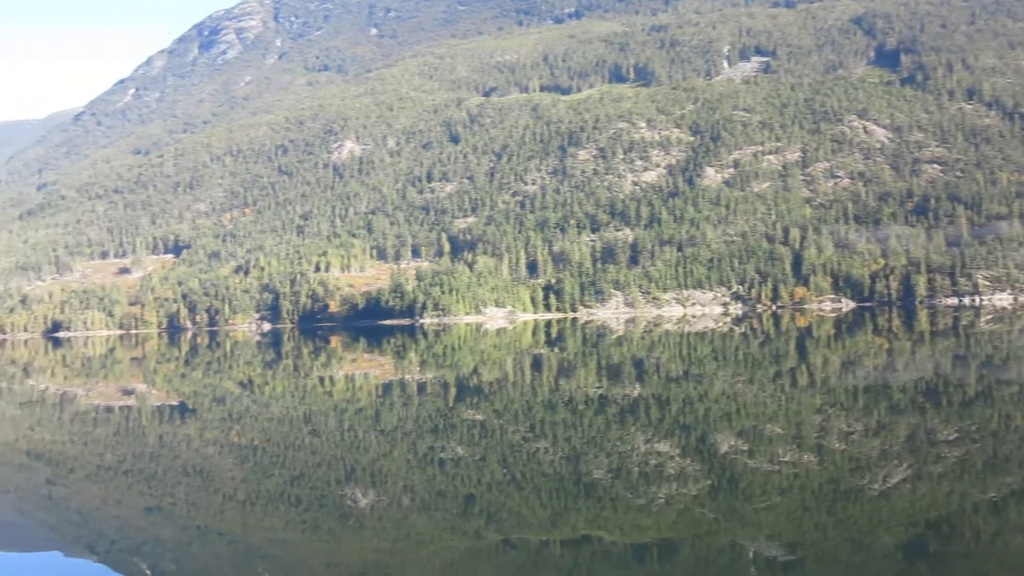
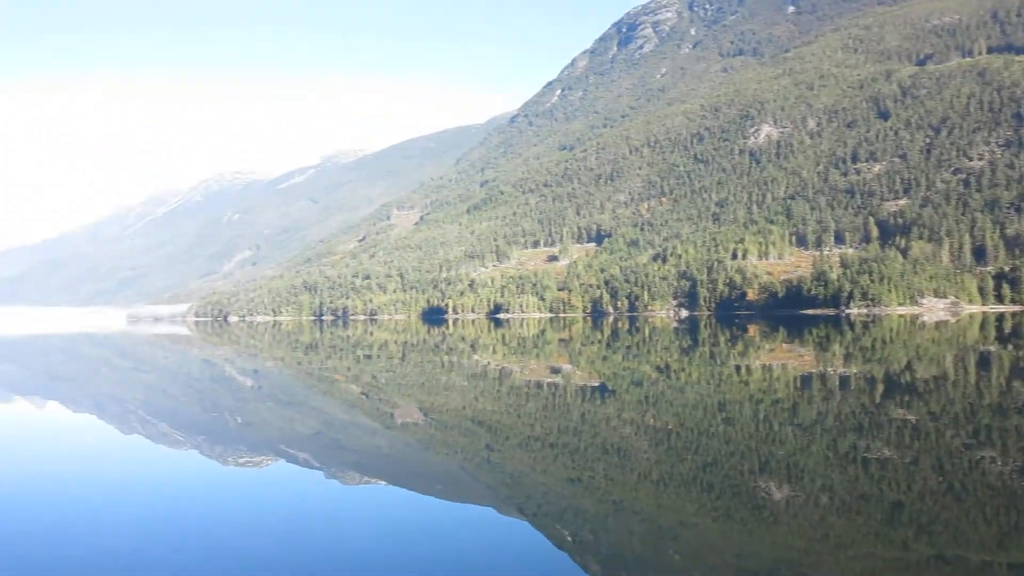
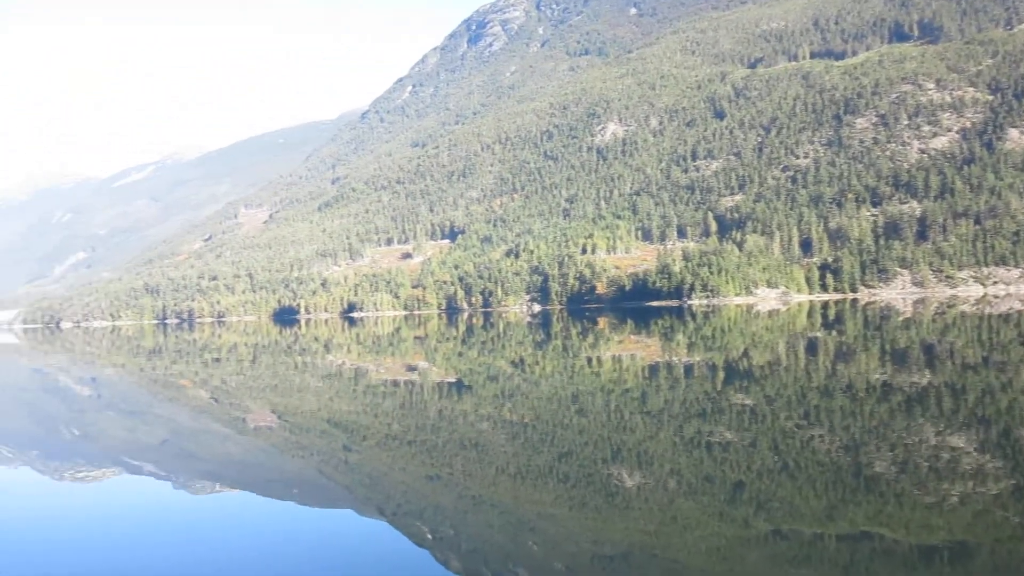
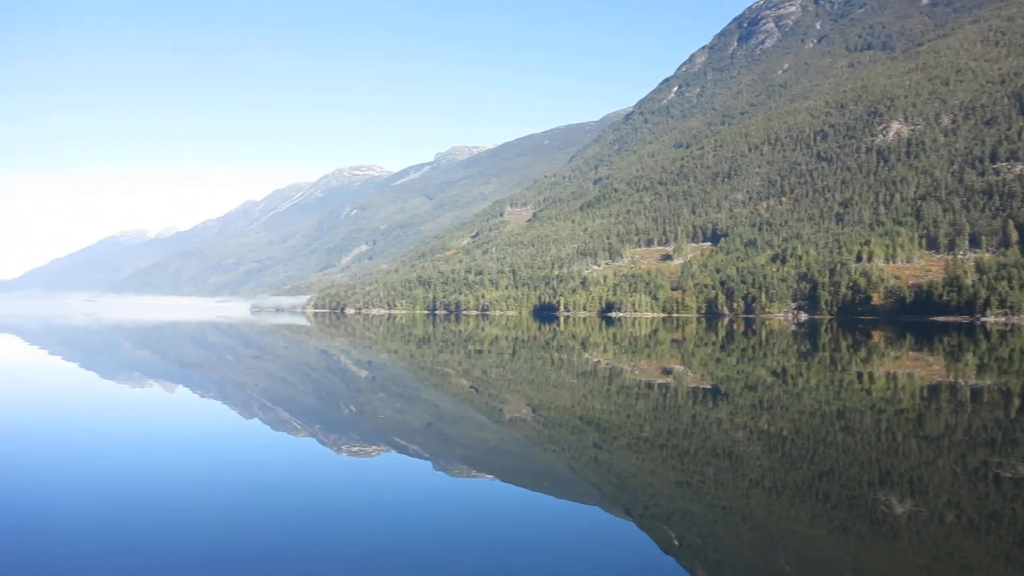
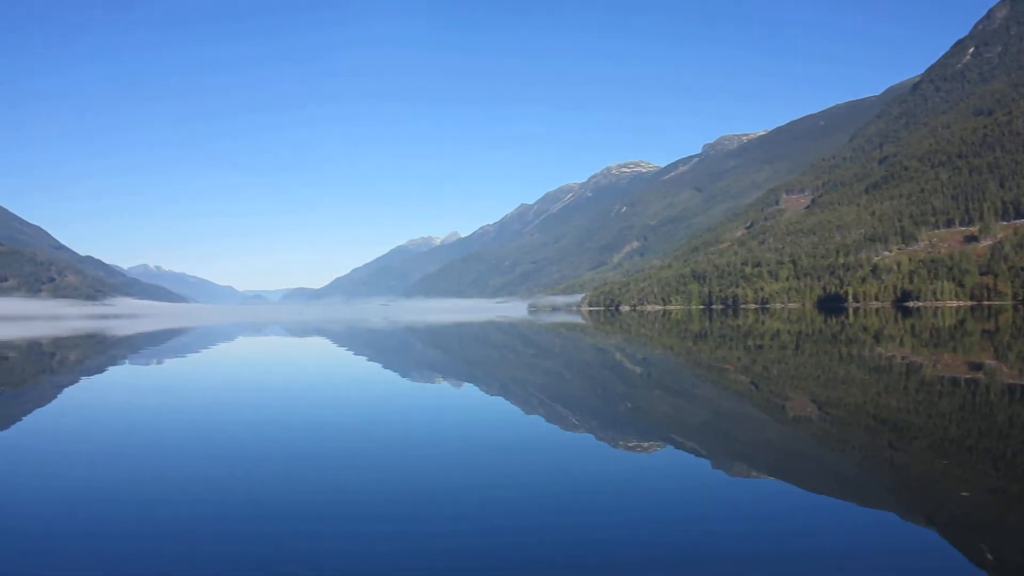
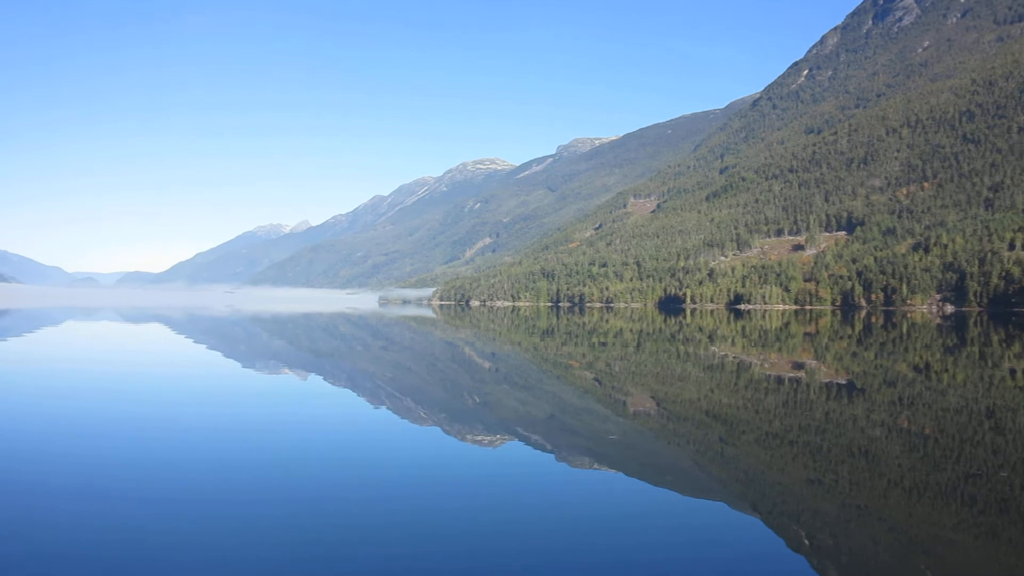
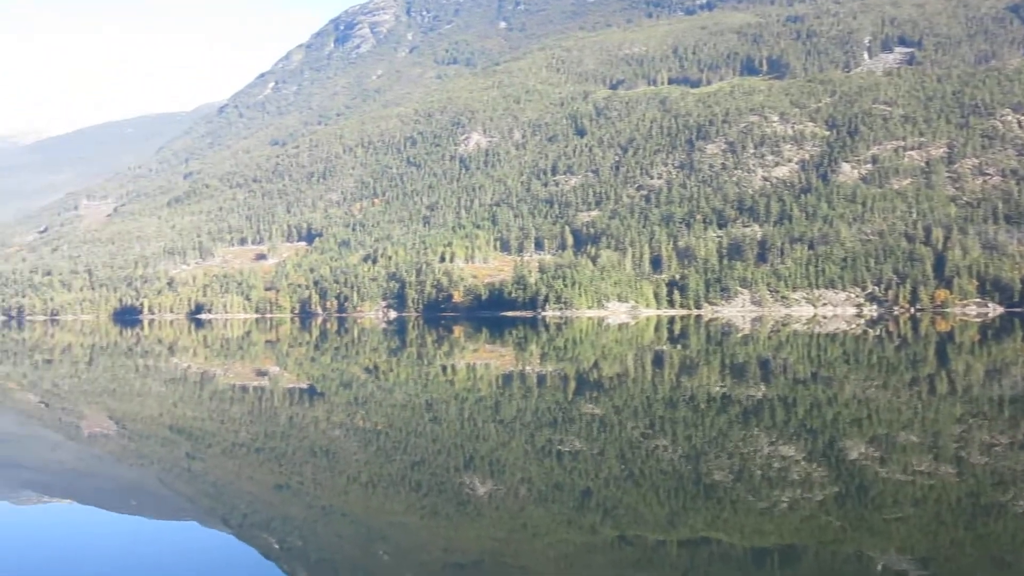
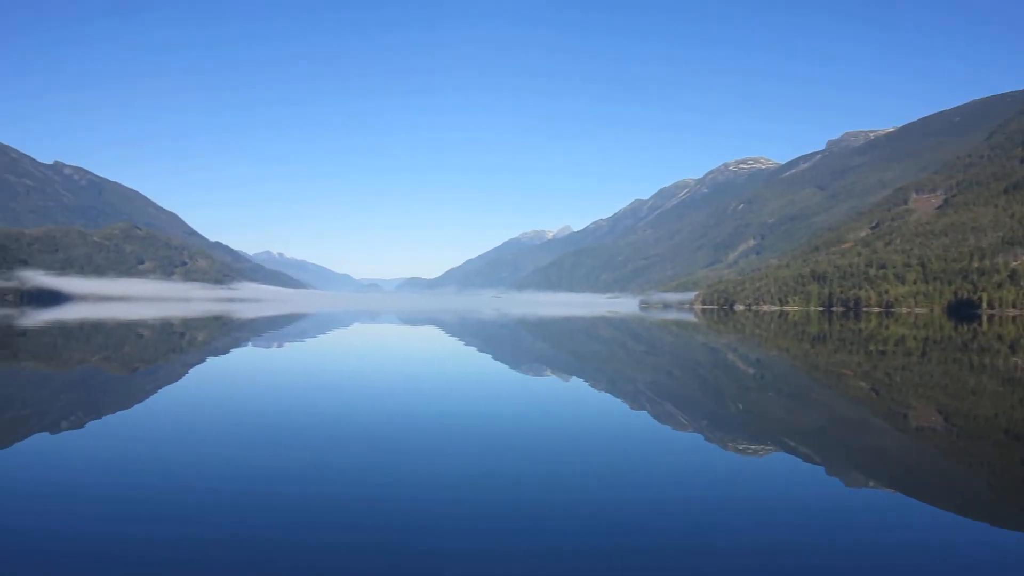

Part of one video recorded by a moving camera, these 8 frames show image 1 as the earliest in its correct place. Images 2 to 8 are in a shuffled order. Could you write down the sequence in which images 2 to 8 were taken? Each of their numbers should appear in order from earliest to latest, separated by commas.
7, 3, 2, 4, 6, 5, 8
